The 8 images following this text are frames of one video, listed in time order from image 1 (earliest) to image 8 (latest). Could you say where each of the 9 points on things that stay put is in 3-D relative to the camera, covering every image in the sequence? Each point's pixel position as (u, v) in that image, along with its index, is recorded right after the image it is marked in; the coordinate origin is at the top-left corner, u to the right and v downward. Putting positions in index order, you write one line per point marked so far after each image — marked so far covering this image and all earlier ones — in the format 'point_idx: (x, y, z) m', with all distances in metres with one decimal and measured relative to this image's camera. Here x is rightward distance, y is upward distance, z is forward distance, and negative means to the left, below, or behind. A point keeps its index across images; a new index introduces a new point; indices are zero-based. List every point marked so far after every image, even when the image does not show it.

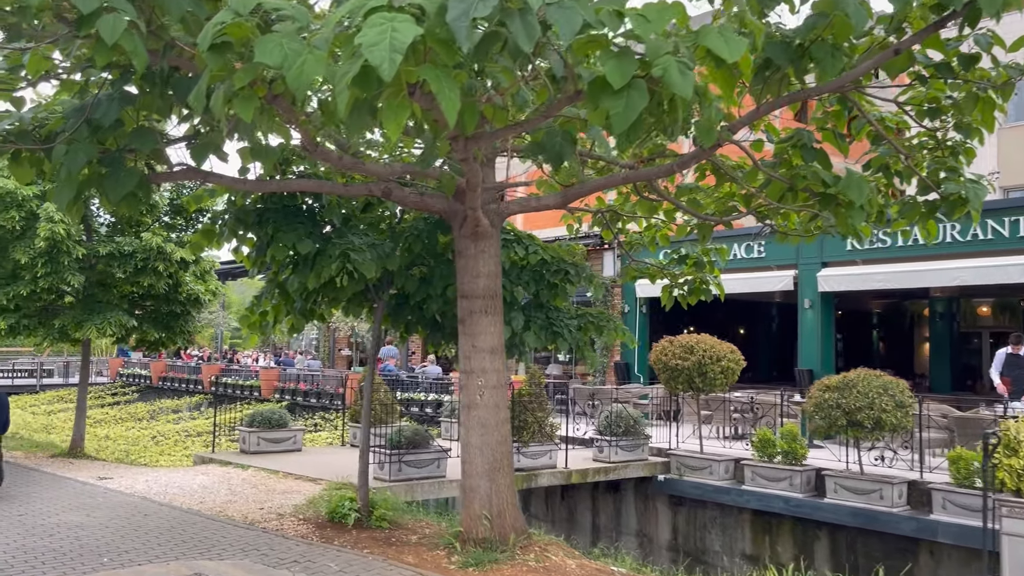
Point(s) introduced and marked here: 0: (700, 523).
0: (+3.0, -3.8, +13.5) m
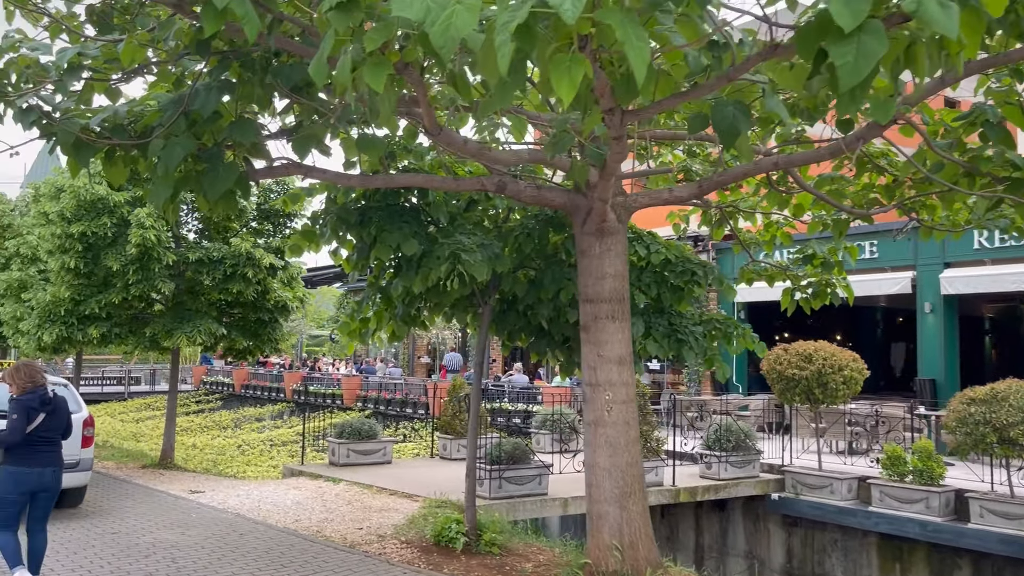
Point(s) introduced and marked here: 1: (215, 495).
0: (+4.6, -3.8, +12.4) m
1: (-3.8, -2.6, +10.6) m
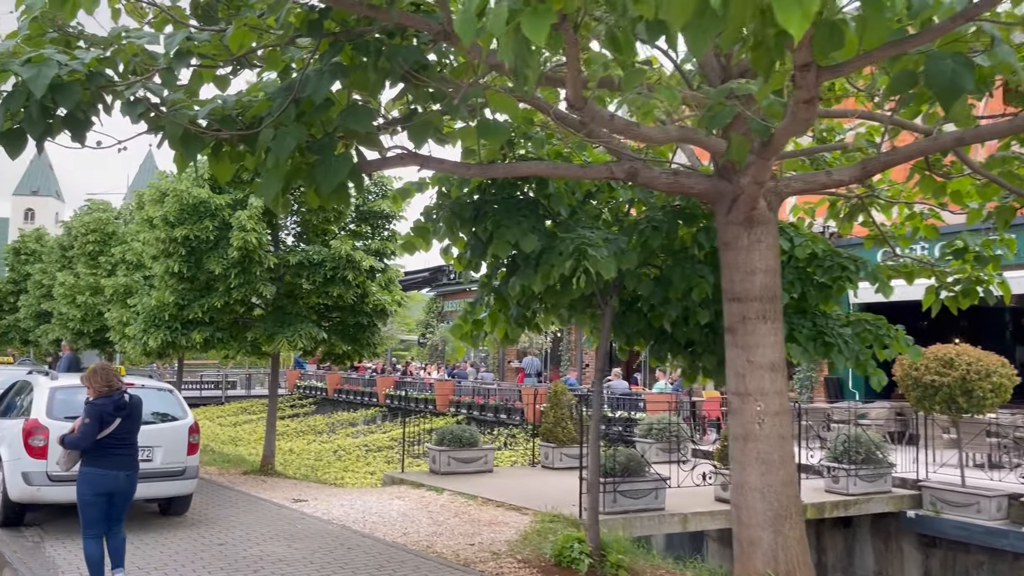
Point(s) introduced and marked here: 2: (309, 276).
0: (+6.1, -3.8, +11.3) m
1: (-2.4, -2.7, +10.3) m
2: (-3.0, +0.2, +12.2) m
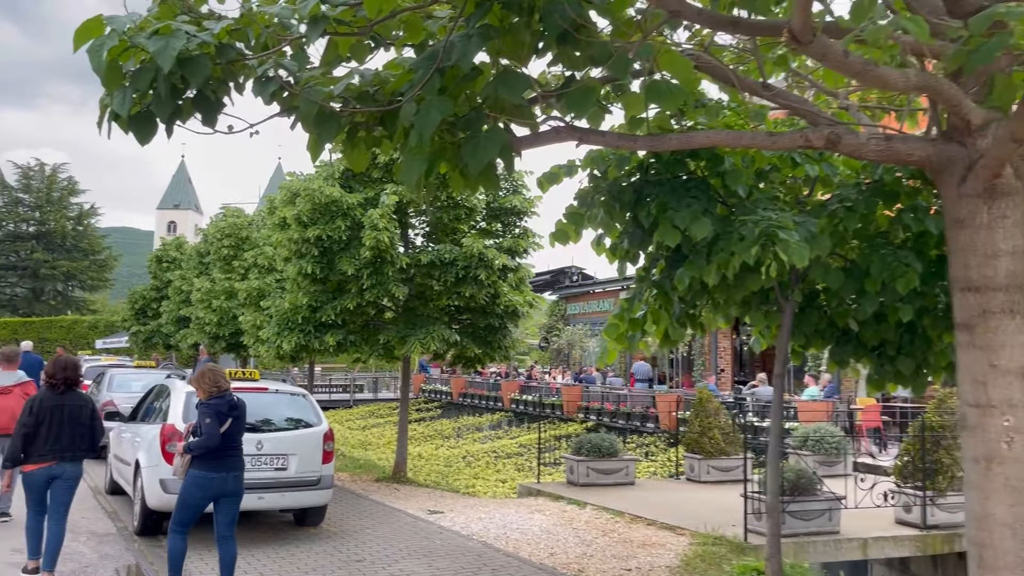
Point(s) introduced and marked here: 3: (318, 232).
0: (+7.9, -3.7, +9.5) m
1: (-0.7, -2.6, +9.7) m
2: (-1.0, +0.2, +11.7) m
3: (-2.6, +0.7, +11.1) m
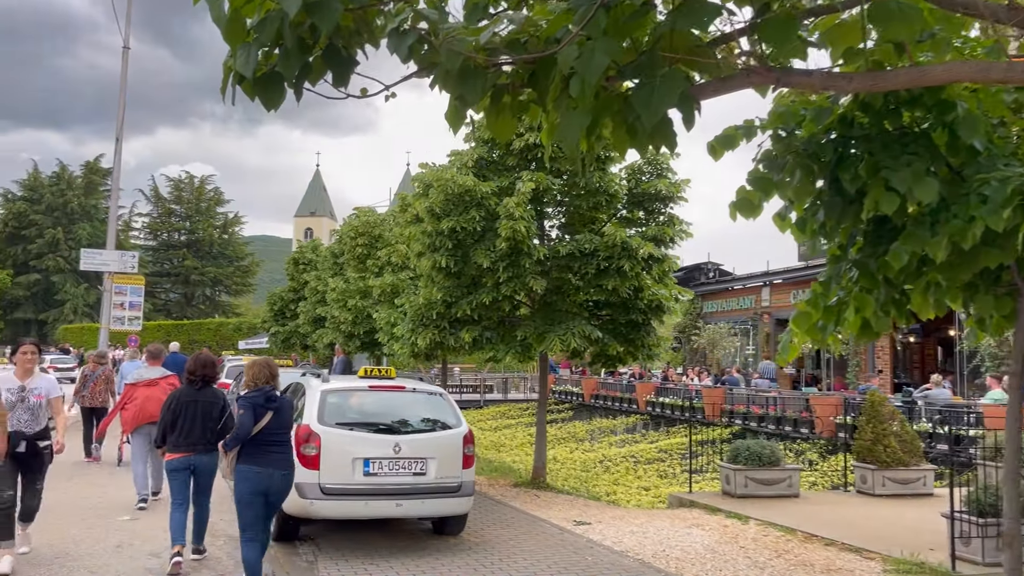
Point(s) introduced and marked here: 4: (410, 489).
0: (+9.4, -3.5, +7.4) m
1: (+1.0, -2.5, +8.9) m
2: (+0.9, +0.3, +10.9) m
3: (-0.7, +0.8, +10.5) m
4: (-0.9, -1.8, +7.6) m
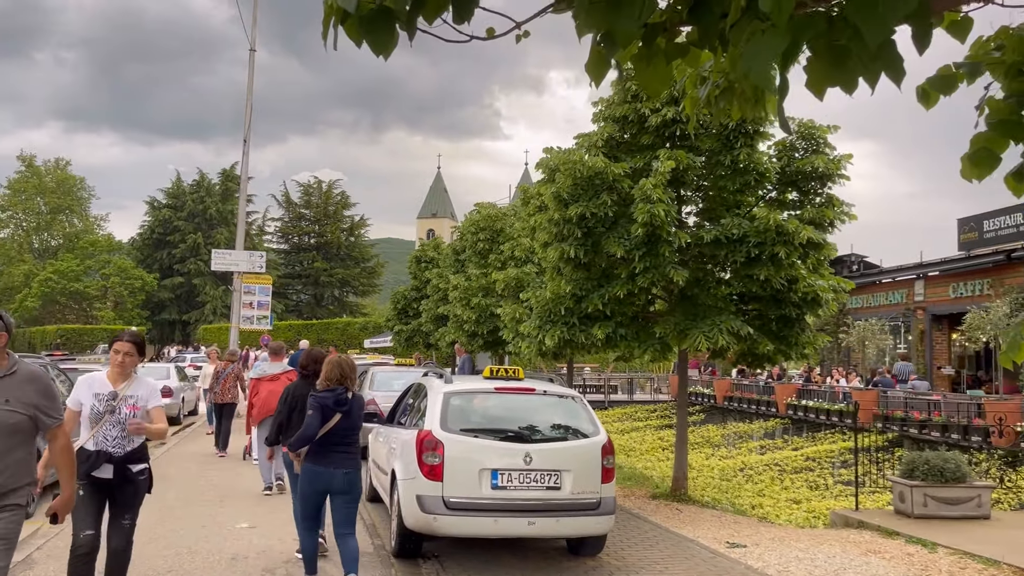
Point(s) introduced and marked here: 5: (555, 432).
0: (+10.5, -3.3, +5.1) m
1: (+2.3, -2.4, +7.8) m
2: (+2.5, +0.4, +9.7) m
3: (+0.8, +0.9, +9.6) m
4: (+0.2, -1.7, +6.7) m
5: (+0.4, -1.2, +7.0) m
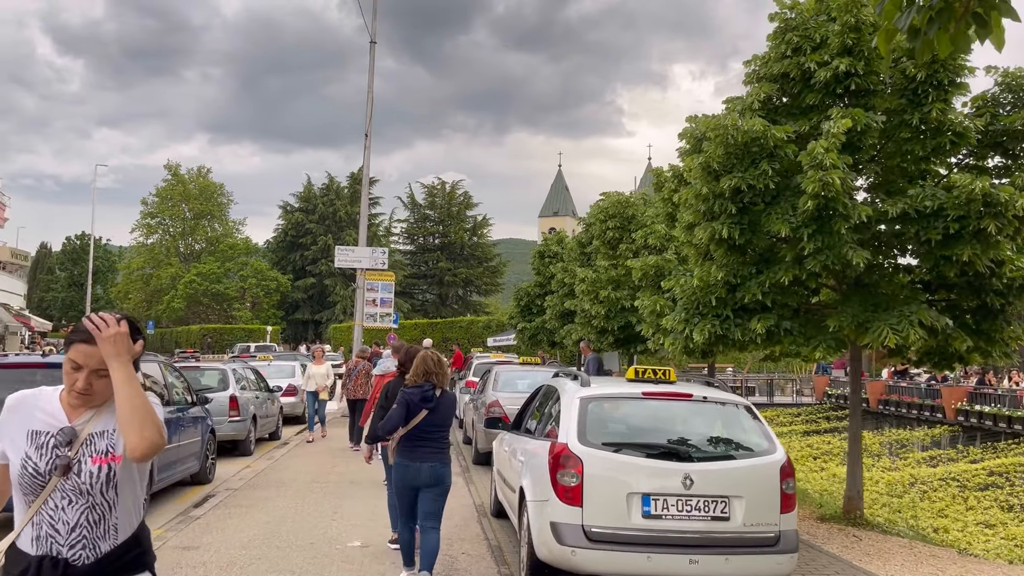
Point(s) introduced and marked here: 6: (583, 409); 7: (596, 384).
0: (+11.1, -3.1, +2.3) m
1: (+3.5, -2.3, +6.1) m
2: (+3.9, +0.5, +8.1) m
3: (+2.2, +1.0, +8.2) m
4: (+1.3, -1.6, +5.4) m
5: (+1.4, -1.1, +5.7) m
6: (+0.5, -0.8, +5.9) m
7: (+0.6, -0.7, +6.2) m
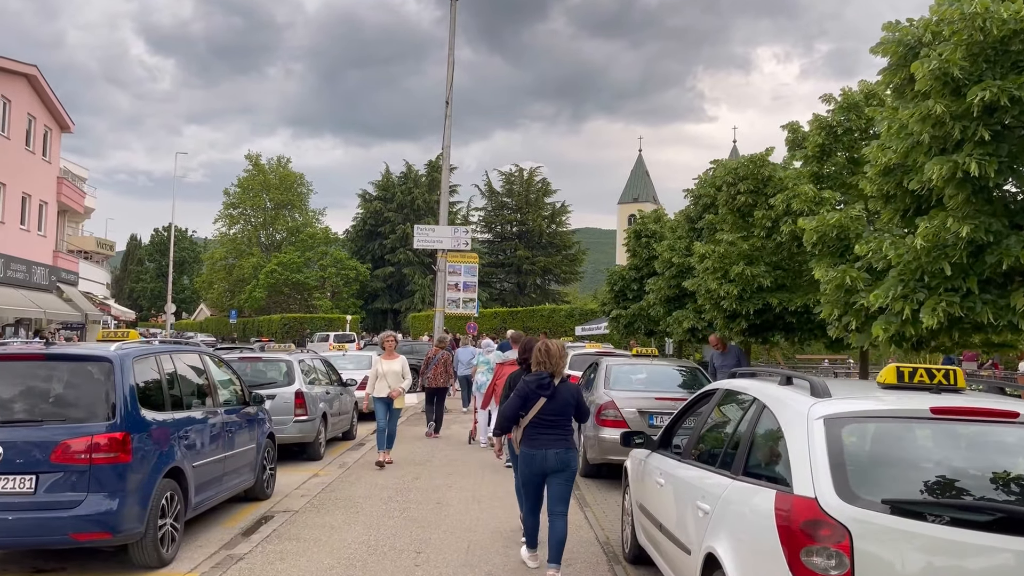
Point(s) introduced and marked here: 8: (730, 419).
0: (+11.6, -2.9, -1.0) m
1: (+4.3, -2.1, +3.5) m
2: (+4.9, +0.8, +5.4) m
3: (+3.2, +1.3, +5.6) m
4: (+2.0, -1.4, +3.0) m
5: (+2.2, -0.8, +3.2) m
6: (+1.3, -0.6, +3.5) m
7: (+1.5, -0.5, +3.8) m
8: (+1.2, -0.8, +4.8) m
